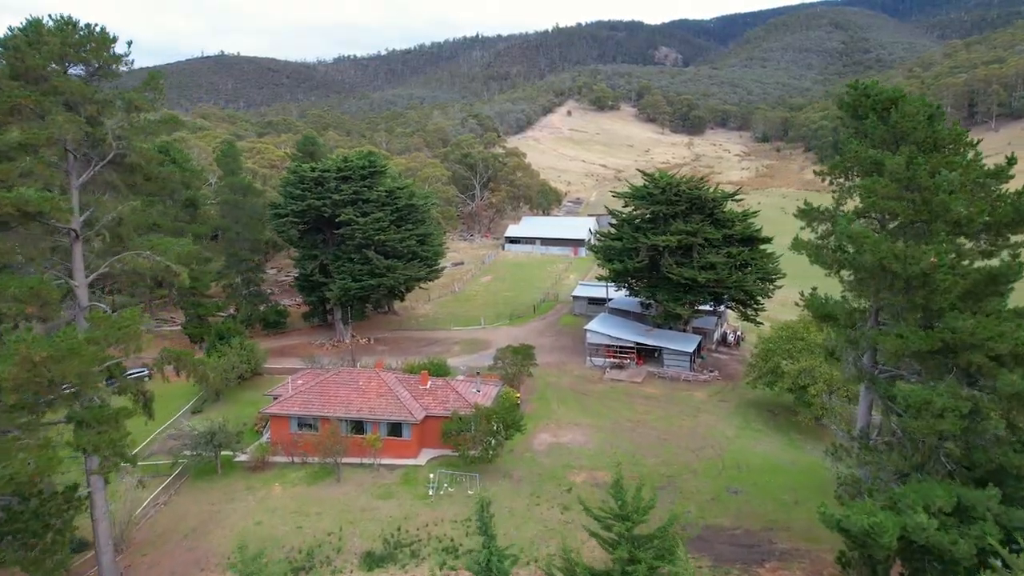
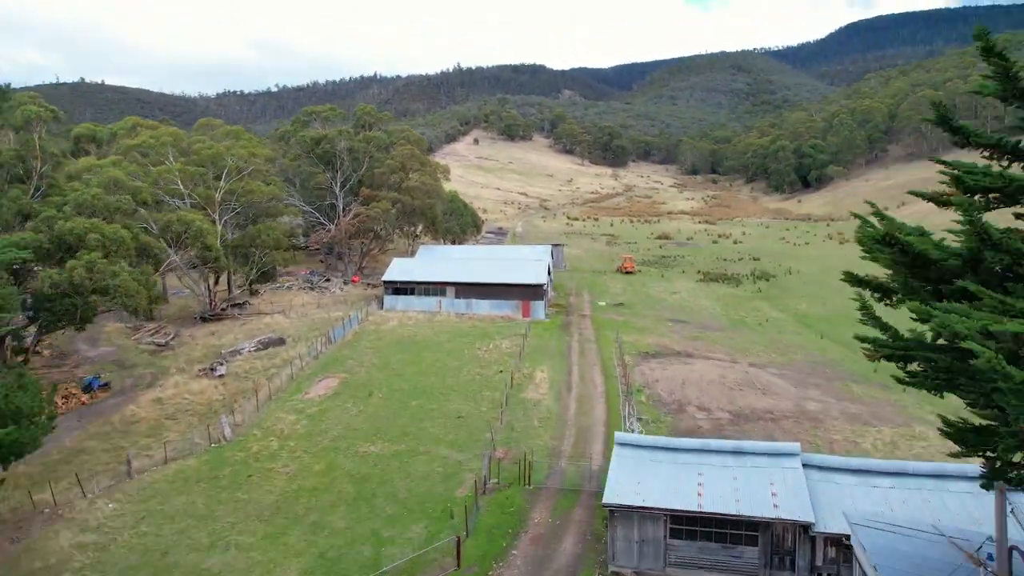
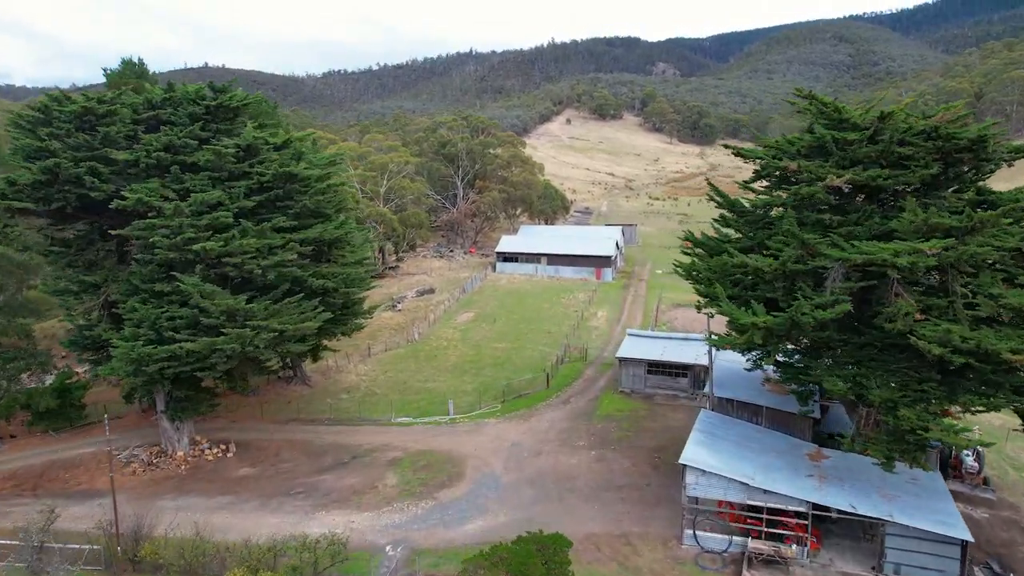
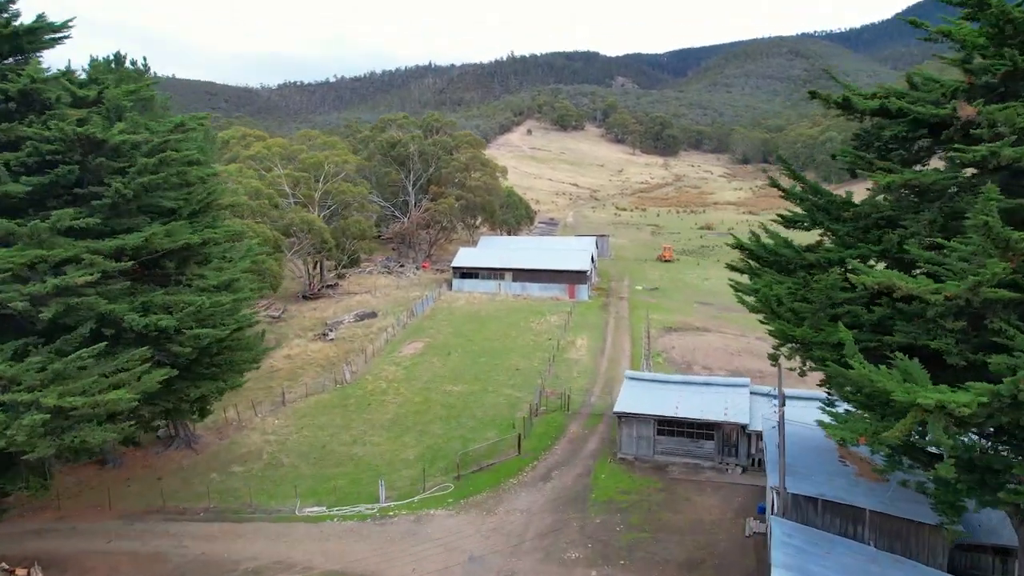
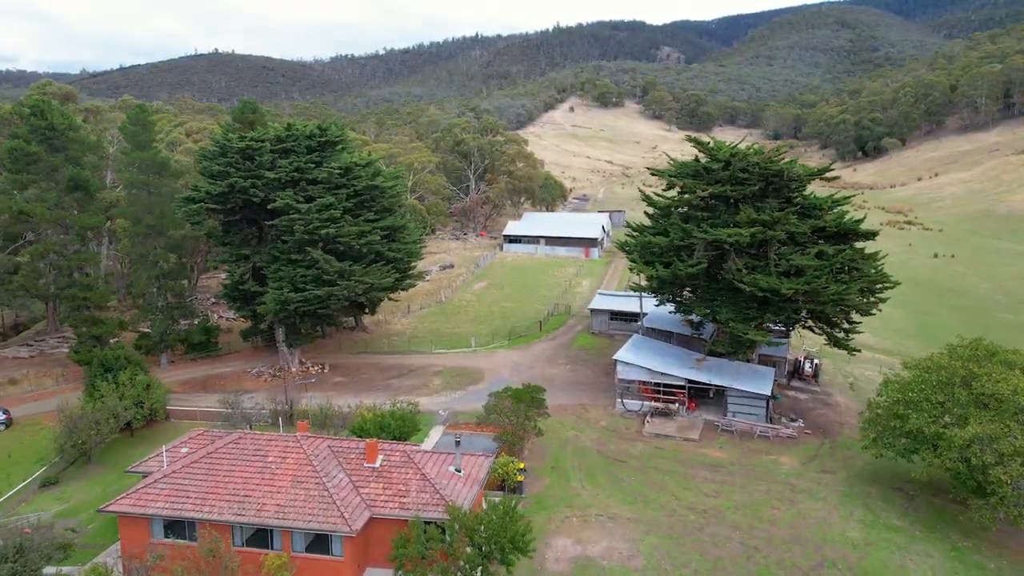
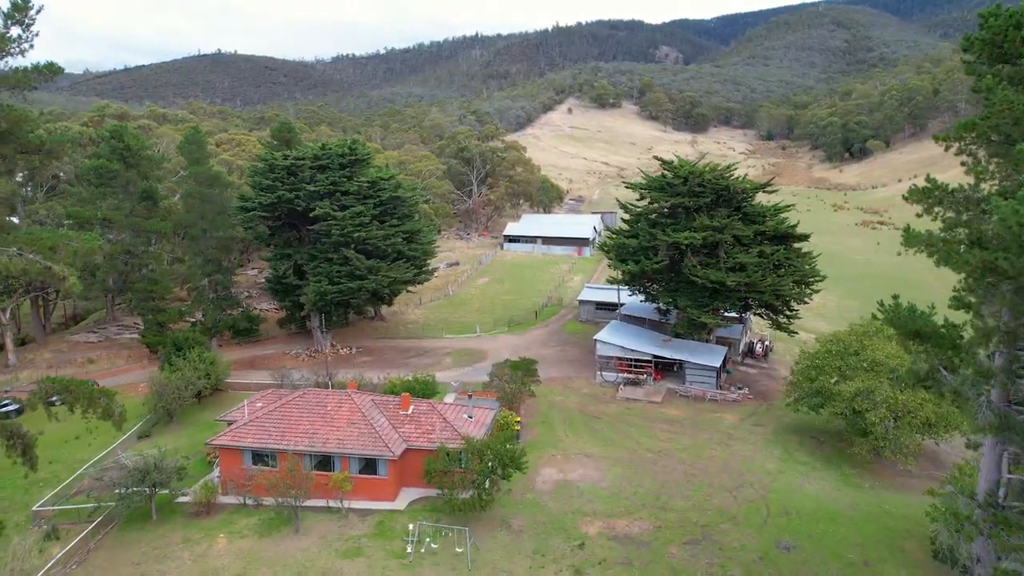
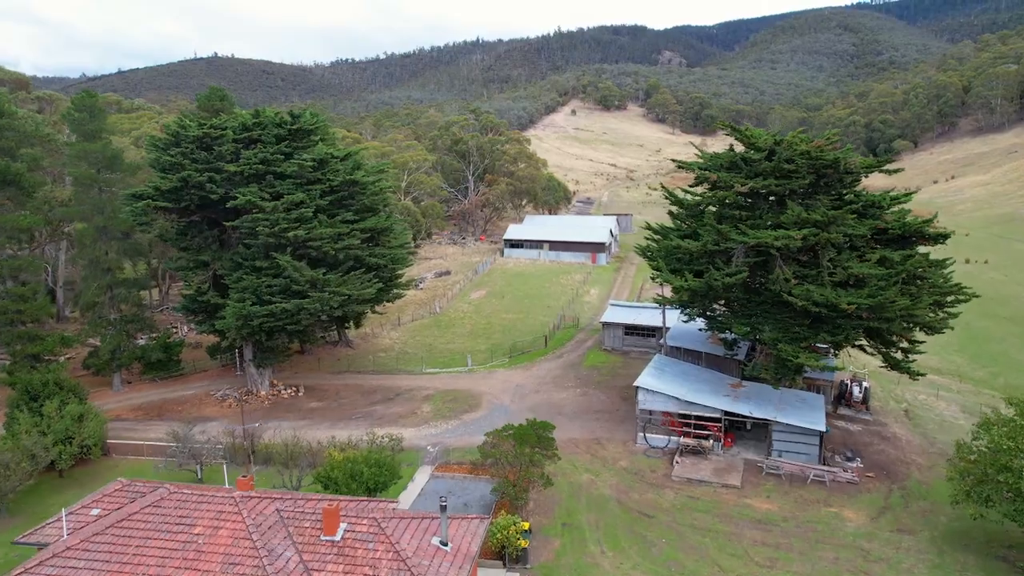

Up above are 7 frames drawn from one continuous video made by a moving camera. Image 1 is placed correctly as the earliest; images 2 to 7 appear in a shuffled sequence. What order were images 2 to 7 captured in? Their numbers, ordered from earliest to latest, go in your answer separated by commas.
6, 5, 7, 3, 4, 2
